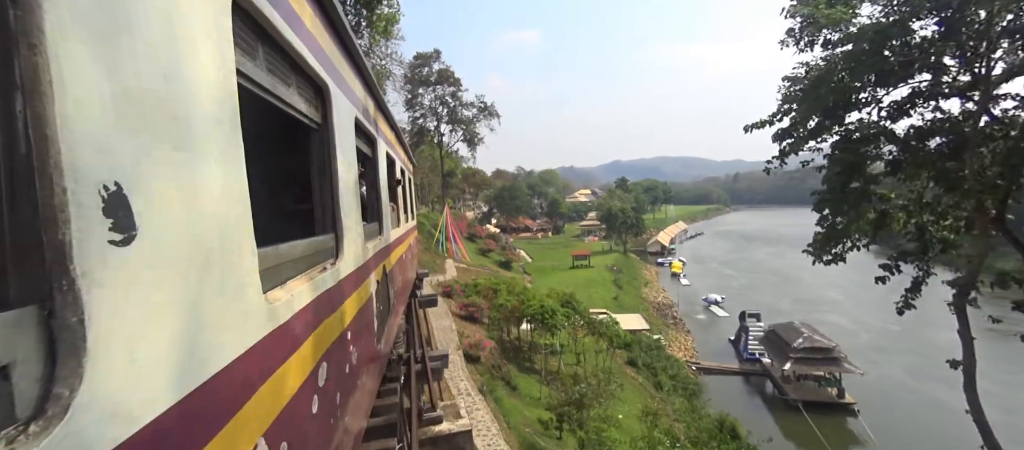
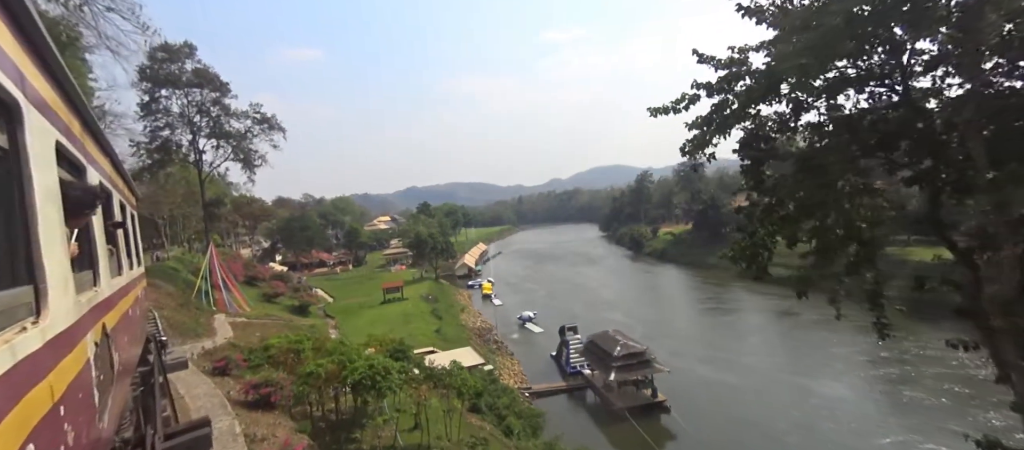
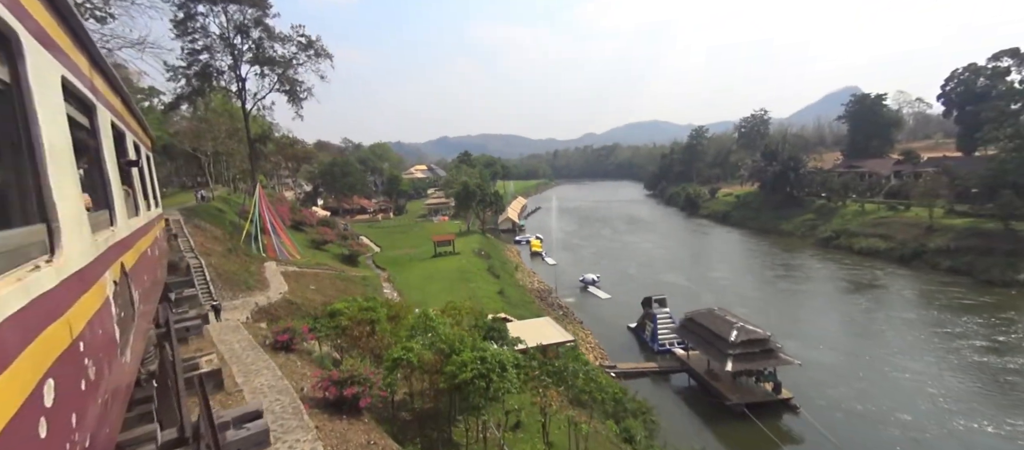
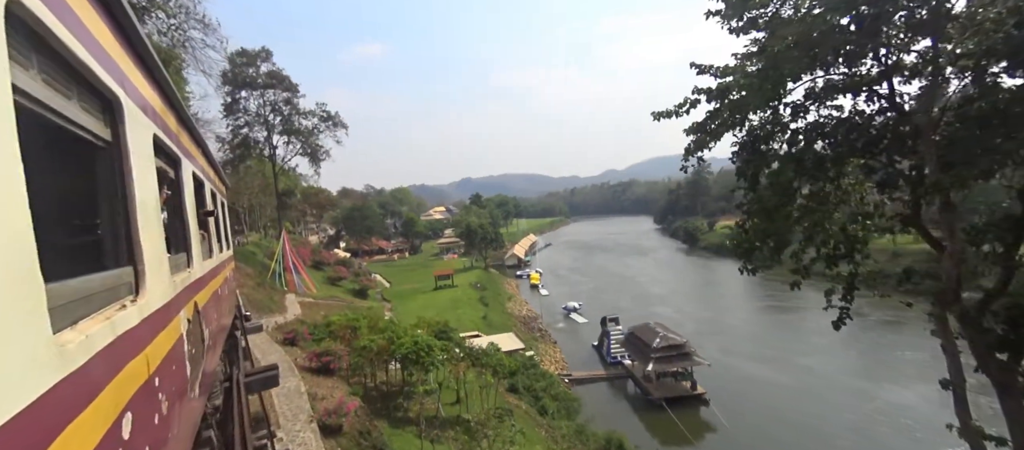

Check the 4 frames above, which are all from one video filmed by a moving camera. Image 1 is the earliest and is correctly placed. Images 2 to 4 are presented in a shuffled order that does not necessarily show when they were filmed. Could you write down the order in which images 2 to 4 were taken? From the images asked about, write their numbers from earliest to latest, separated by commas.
4, 2, 3
